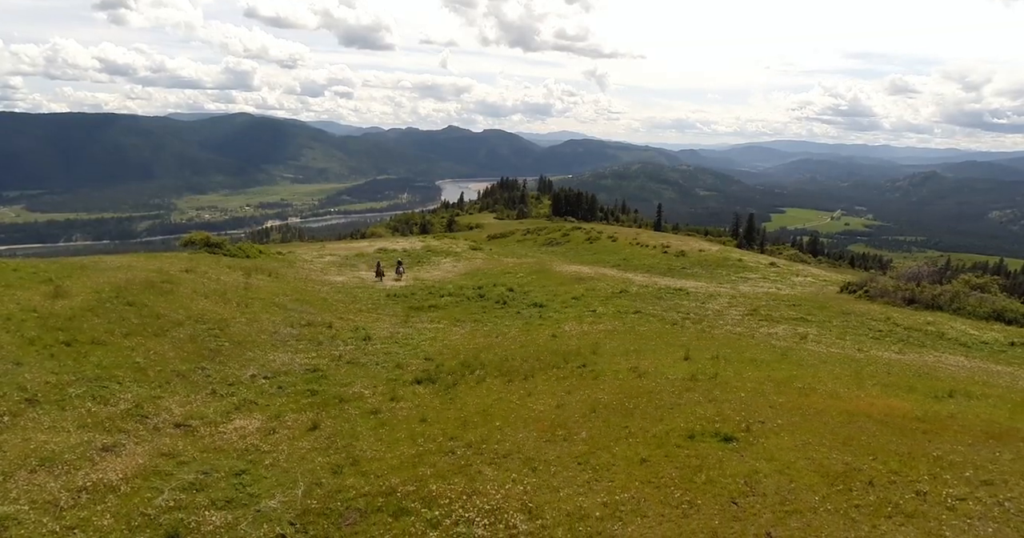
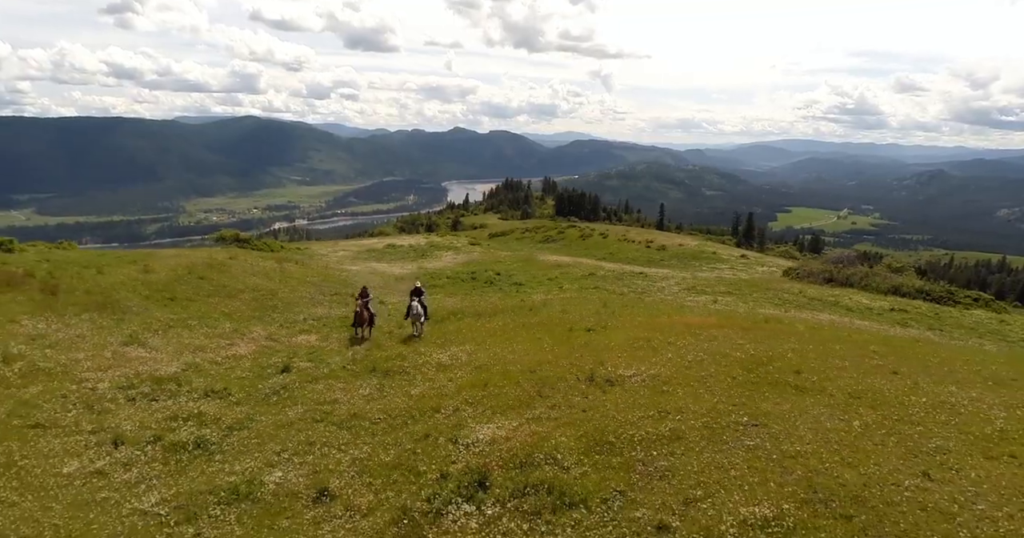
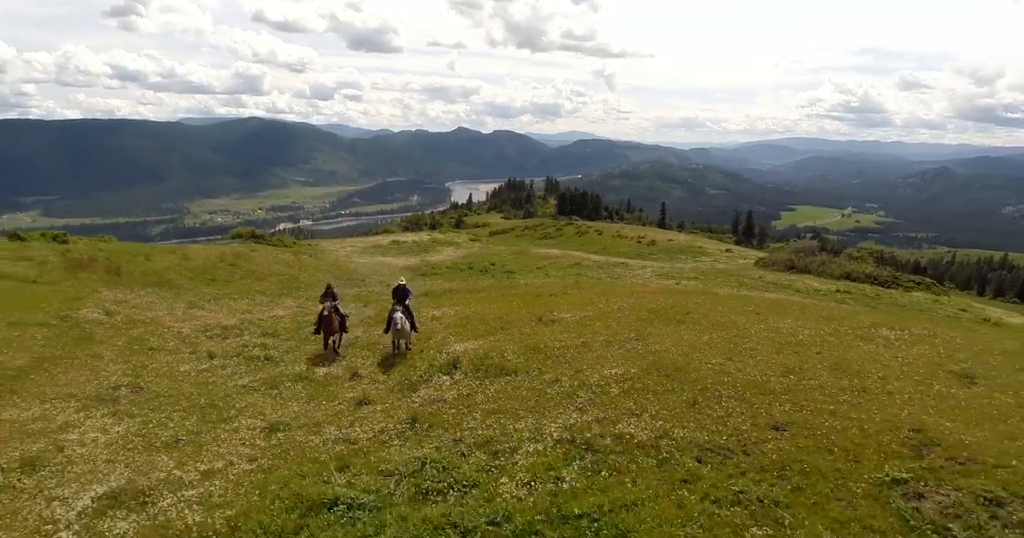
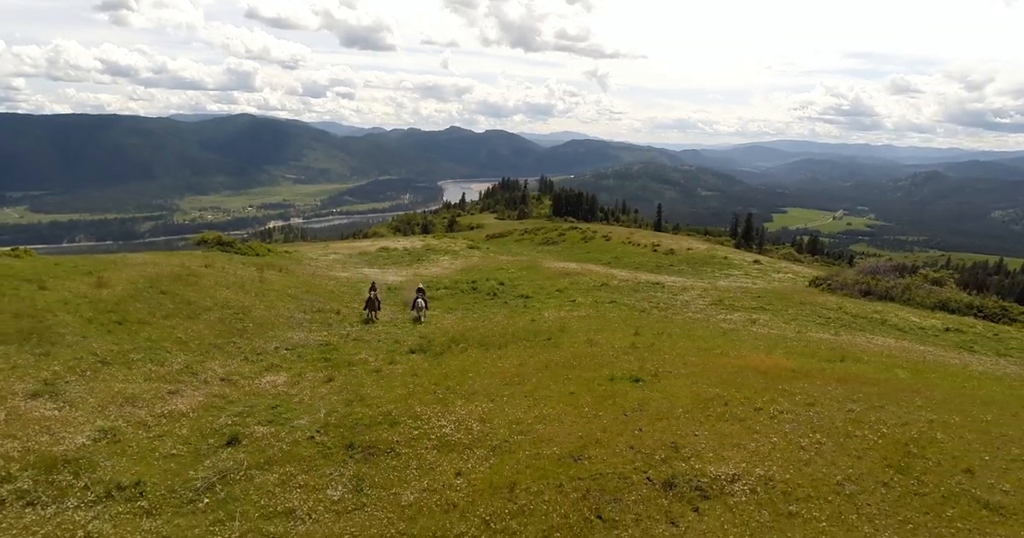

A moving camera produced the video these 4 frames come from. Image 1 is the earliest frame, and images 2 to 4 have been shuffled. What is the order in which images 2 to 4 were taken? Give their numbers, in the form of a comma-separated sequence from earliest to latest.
4, 2, 3
